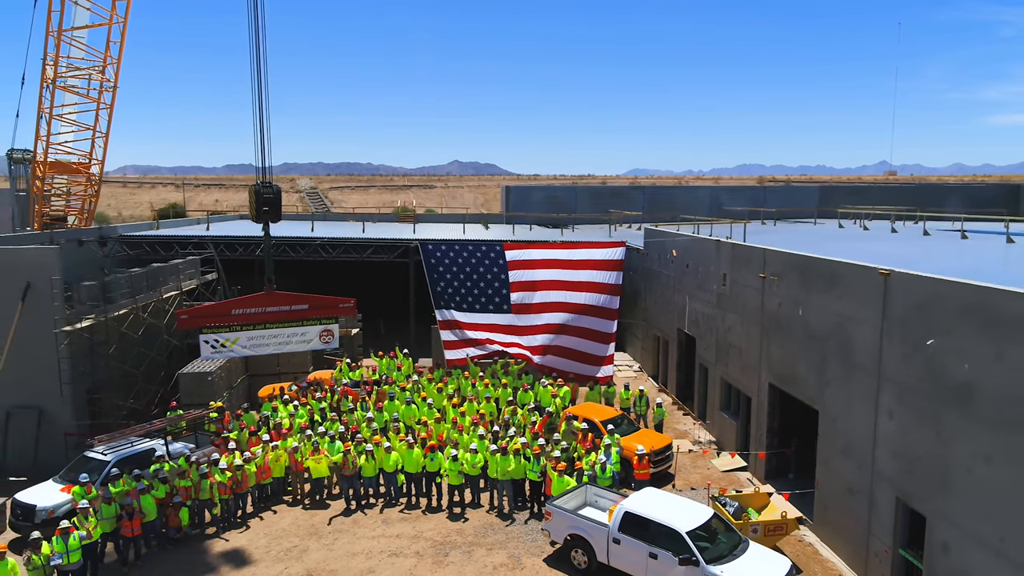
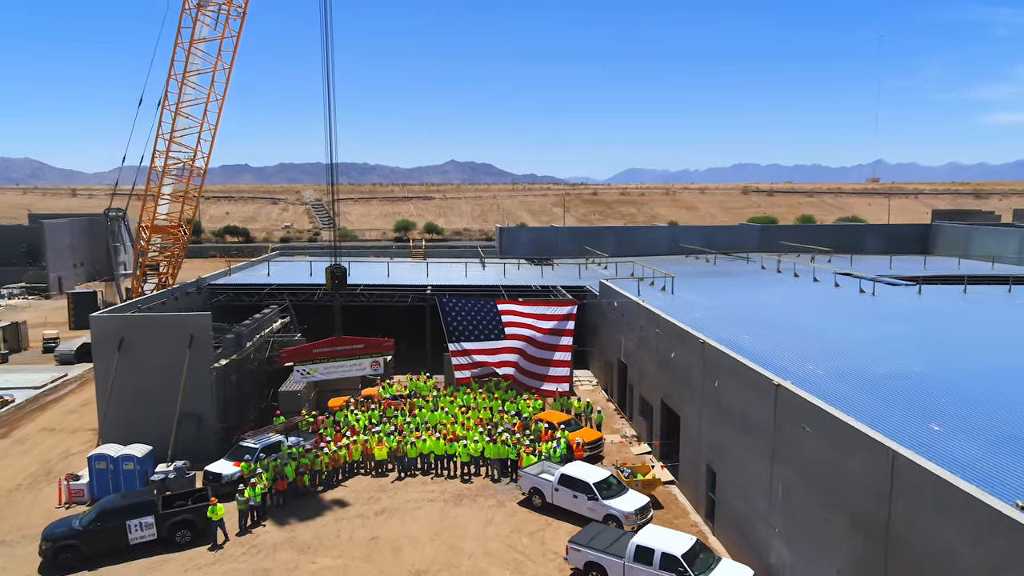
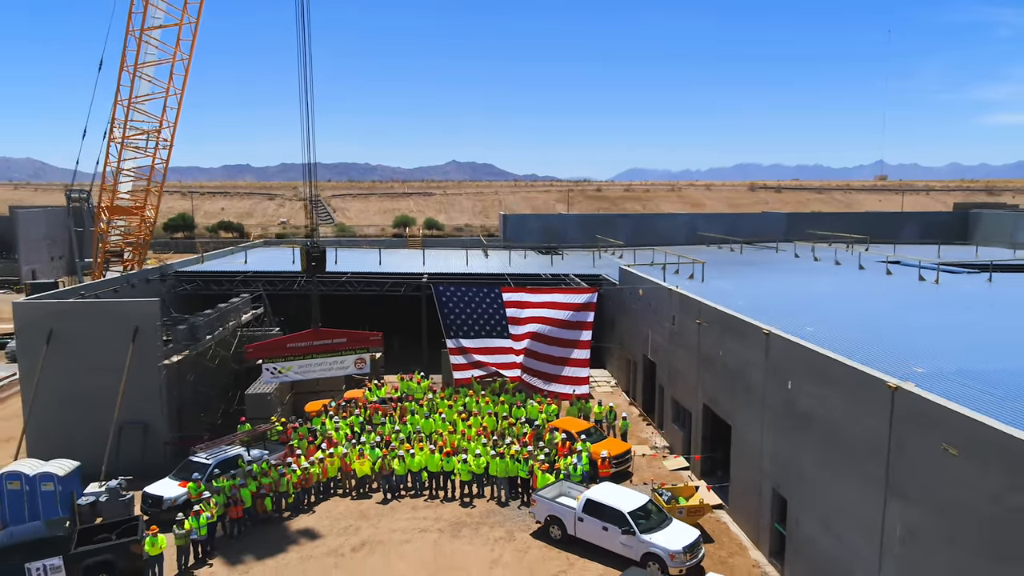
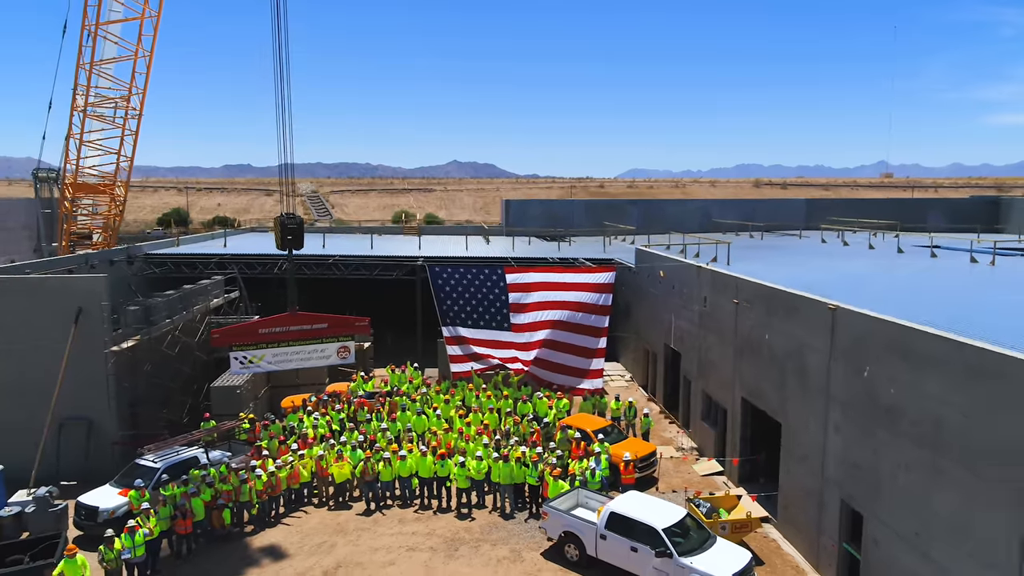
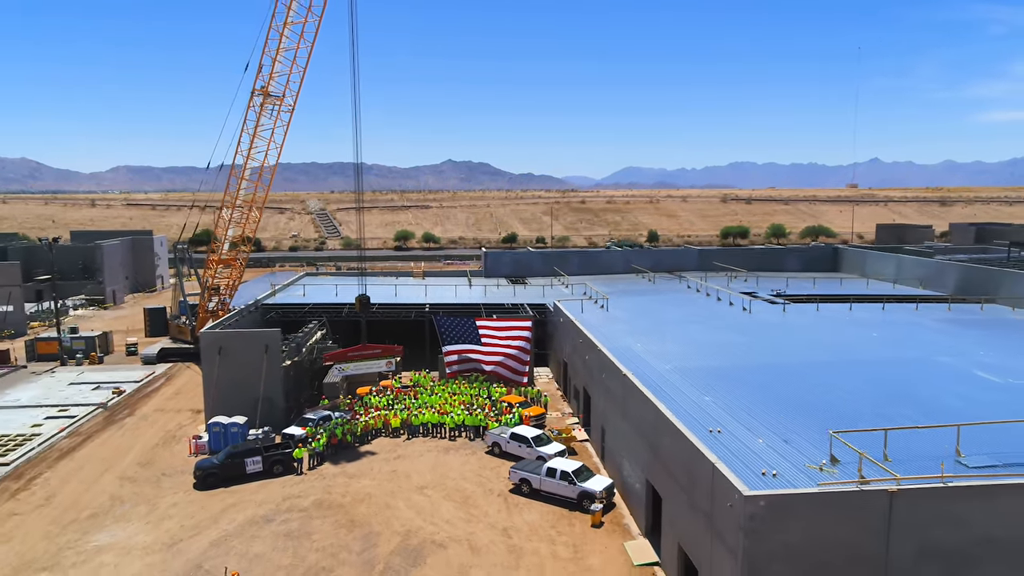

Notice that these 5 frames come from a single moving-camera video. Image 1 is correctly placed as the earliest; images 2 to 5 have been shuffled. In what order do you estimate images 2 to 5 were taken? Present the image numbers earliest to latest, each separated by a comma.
4, 3, 2, 5
